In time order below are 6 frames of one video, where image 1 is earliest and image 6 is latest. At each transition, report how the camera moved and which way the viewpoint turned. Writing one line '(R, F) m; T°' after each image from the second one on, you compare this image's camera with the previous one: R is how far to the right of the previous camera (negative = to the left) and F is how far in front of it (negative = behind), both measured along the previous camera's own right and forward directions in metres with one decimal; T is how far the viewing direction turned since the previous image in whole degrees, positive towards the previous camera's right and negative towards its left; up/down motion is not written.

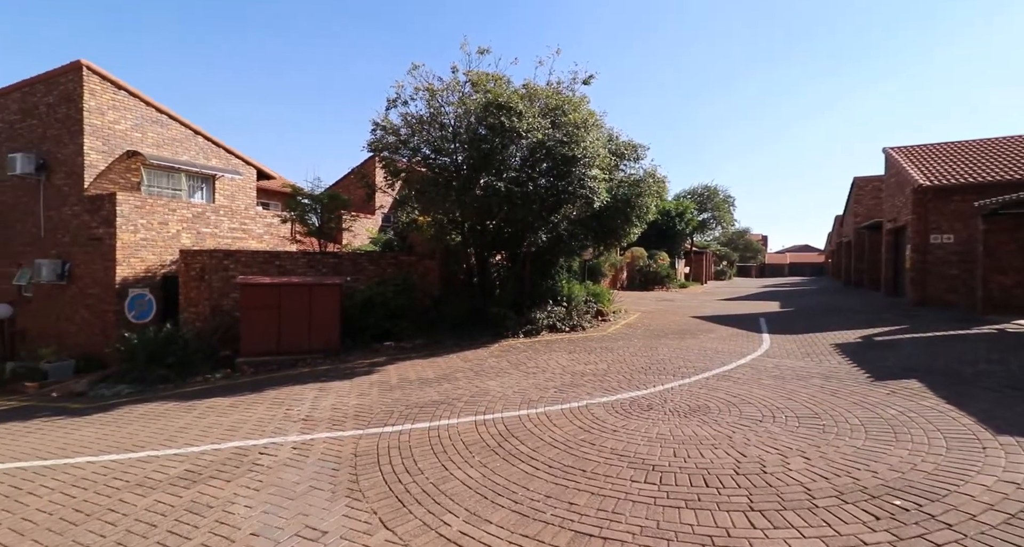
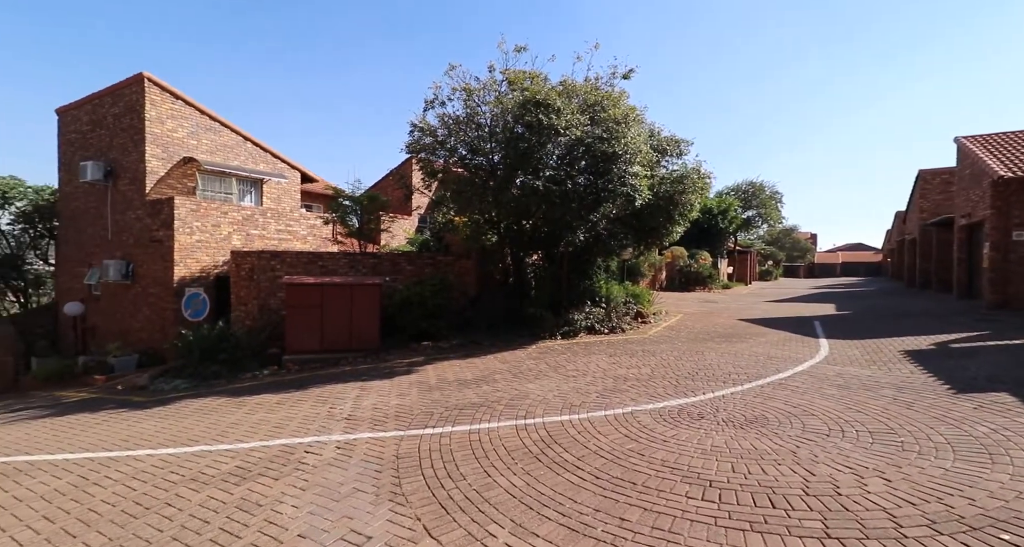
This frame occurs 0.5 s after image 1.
(-0.1, +0.1) m; -4°
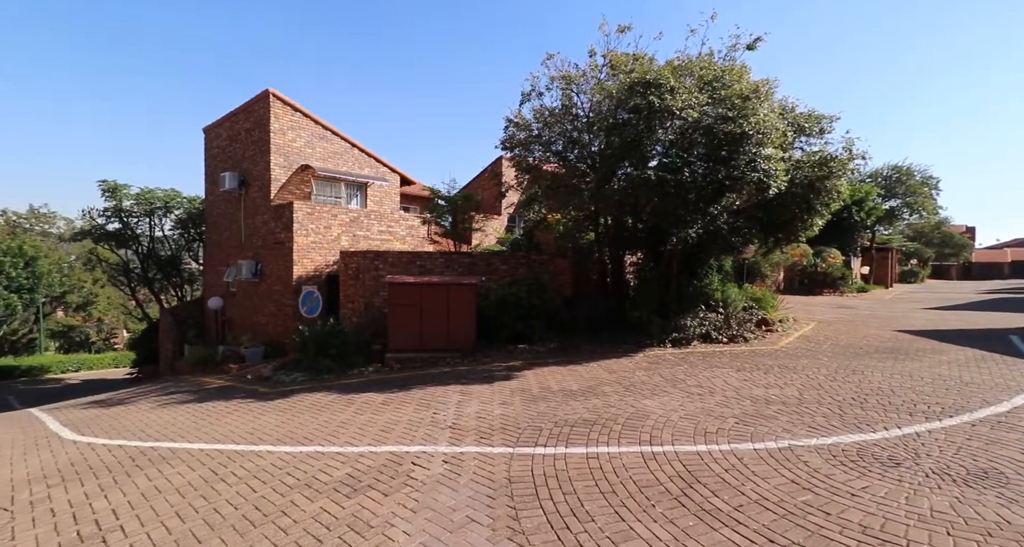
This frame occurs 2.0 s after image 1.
(-0.3, +0.5) m; -11°
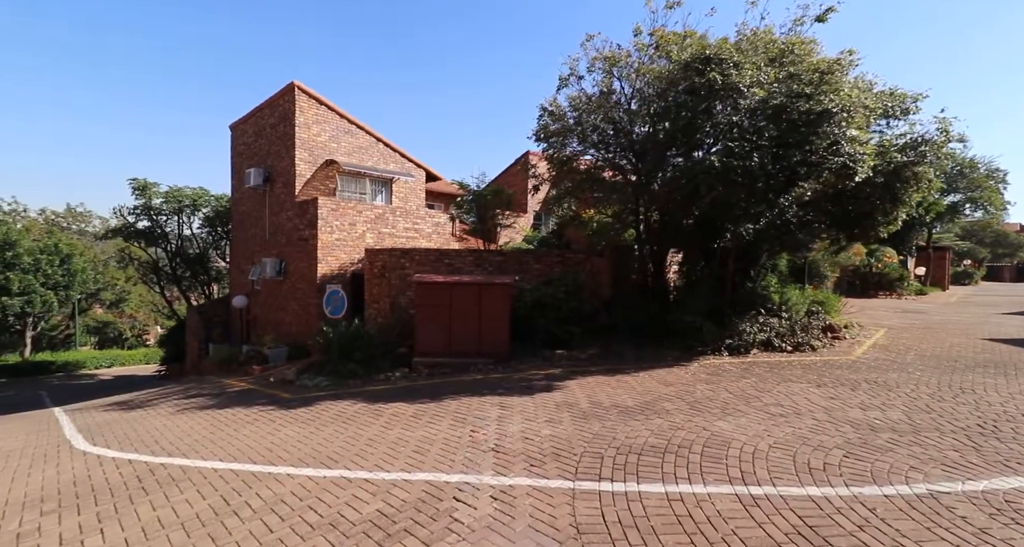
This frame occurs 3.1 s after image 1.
(-0.4, +0.8) m; -3°
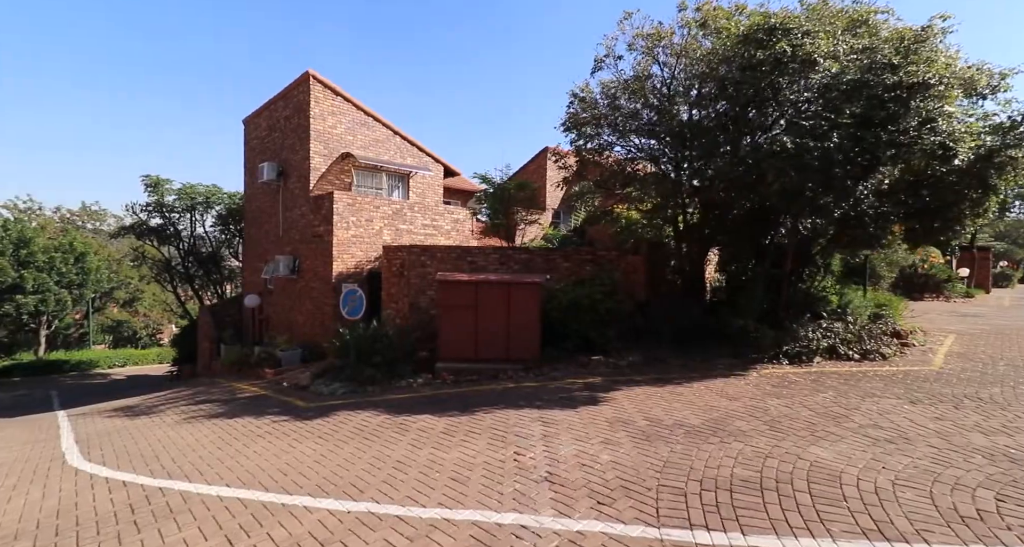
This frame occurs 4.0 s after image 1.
(-0.5, +0.8) m; -1°
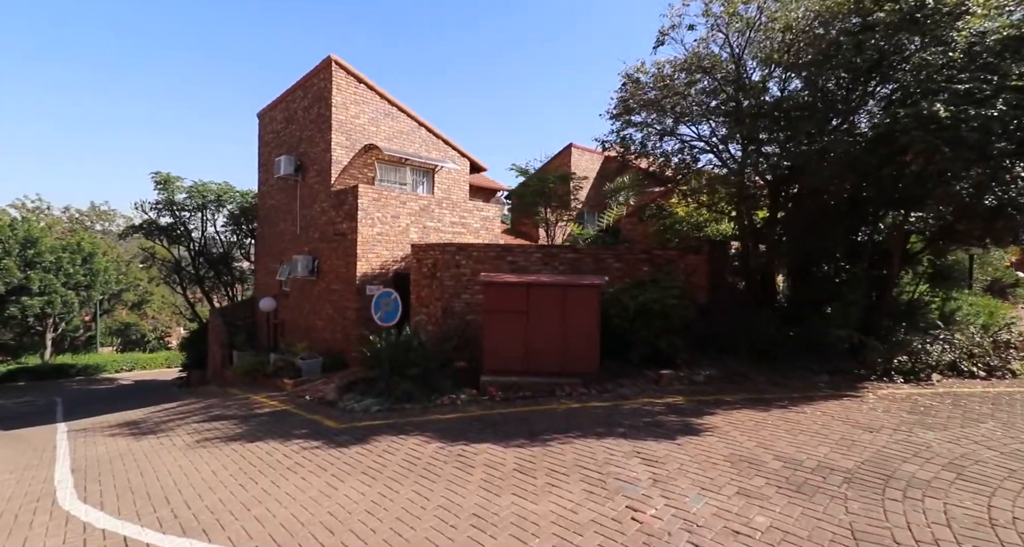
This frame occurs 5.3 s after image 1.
(-0.9, +1.2) m; -1°
